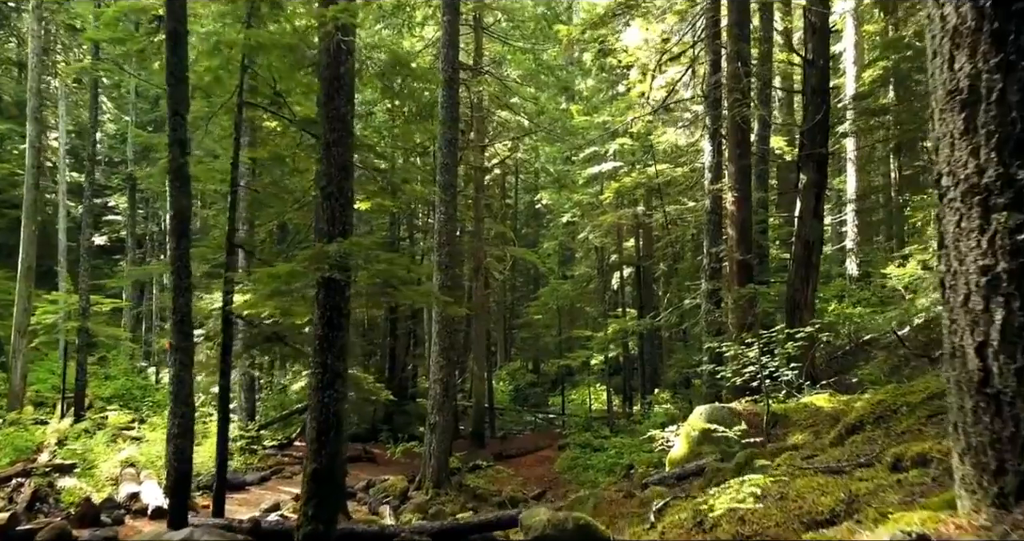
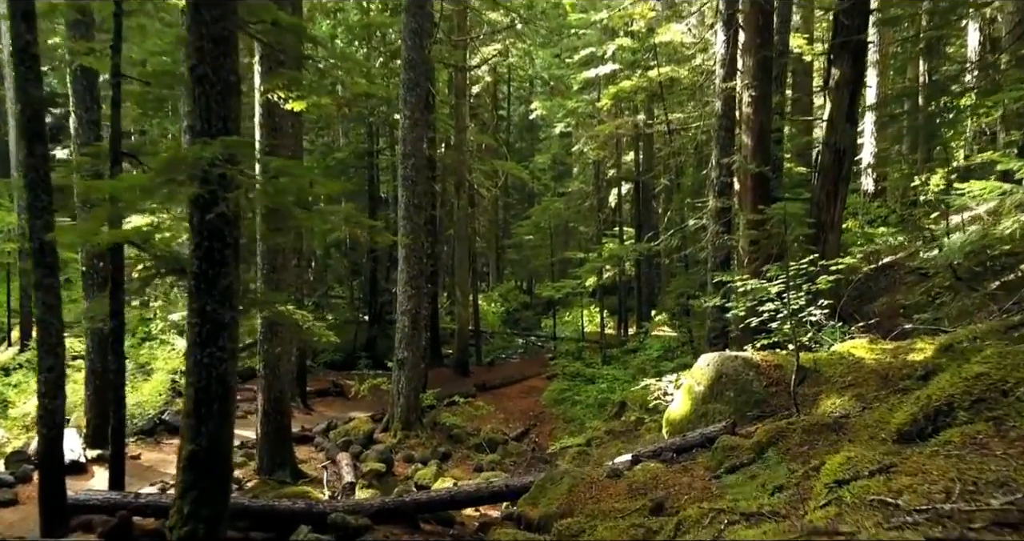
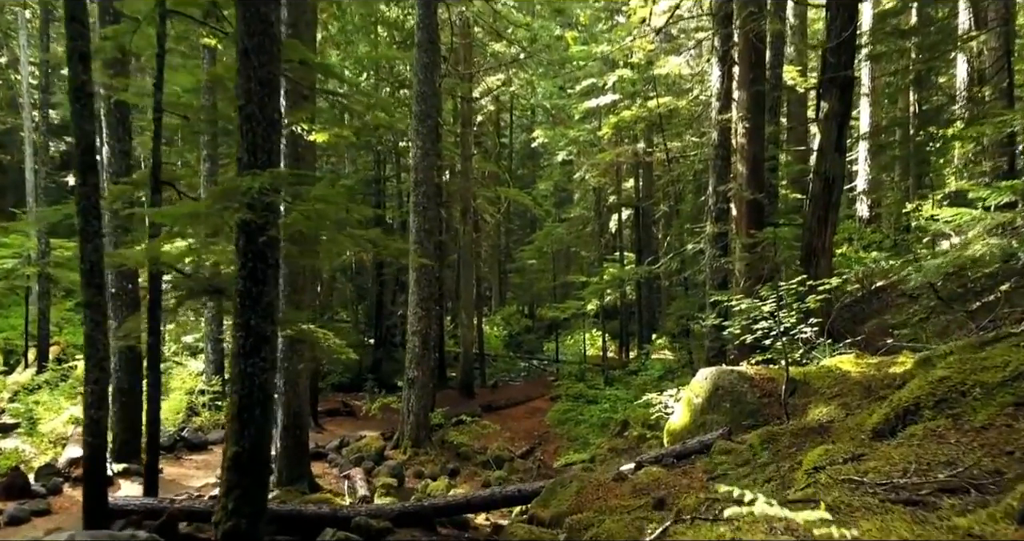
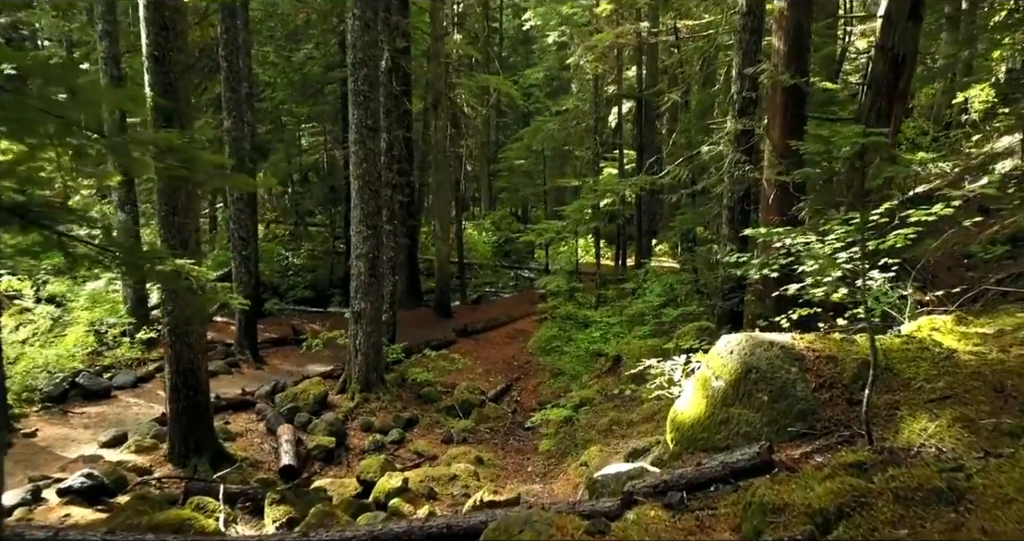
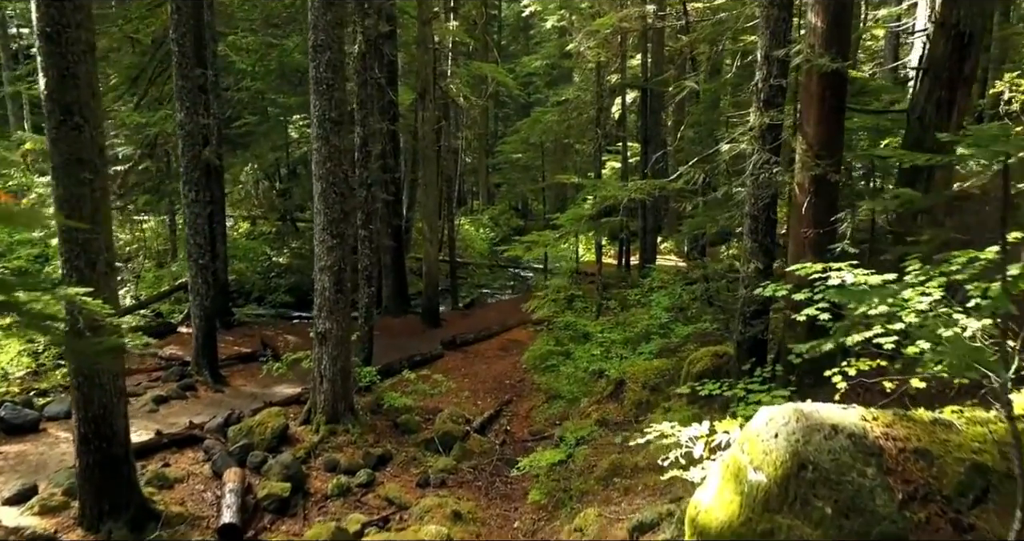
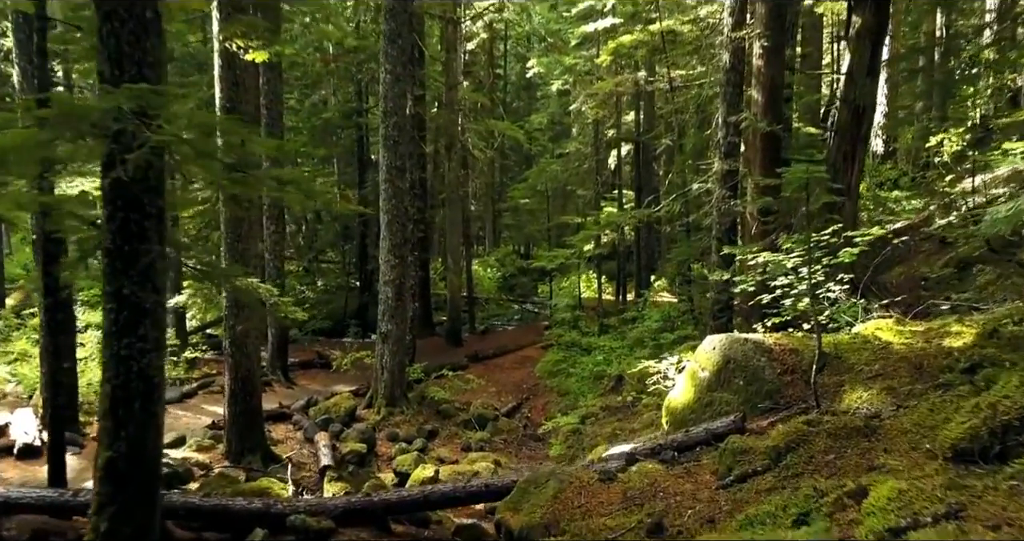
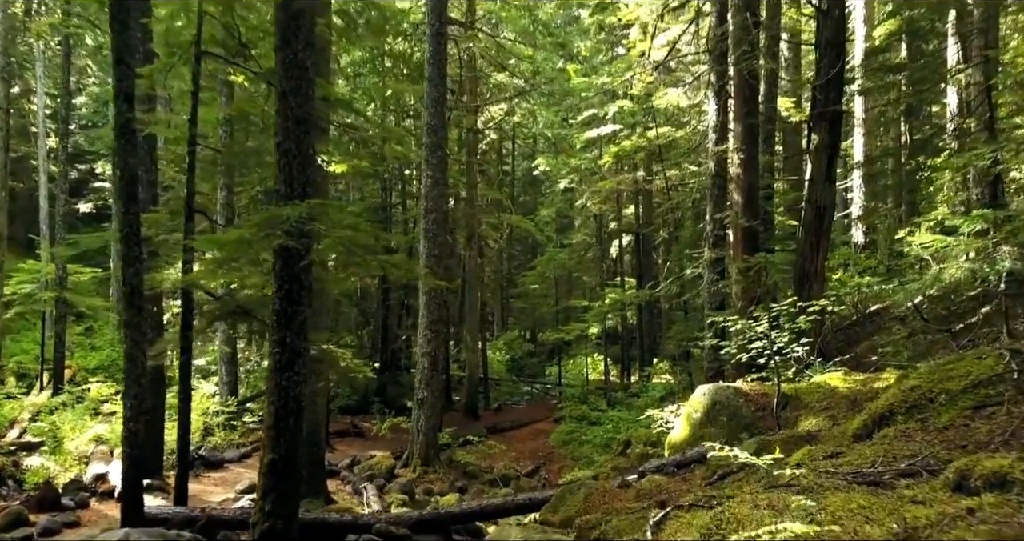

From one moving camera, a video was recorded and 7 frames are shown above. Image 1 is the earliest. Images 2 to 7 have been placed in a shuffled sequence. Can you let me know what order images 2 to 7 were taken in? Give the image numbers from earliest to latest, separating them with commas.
7, 3, 2, 6, 4, 5
